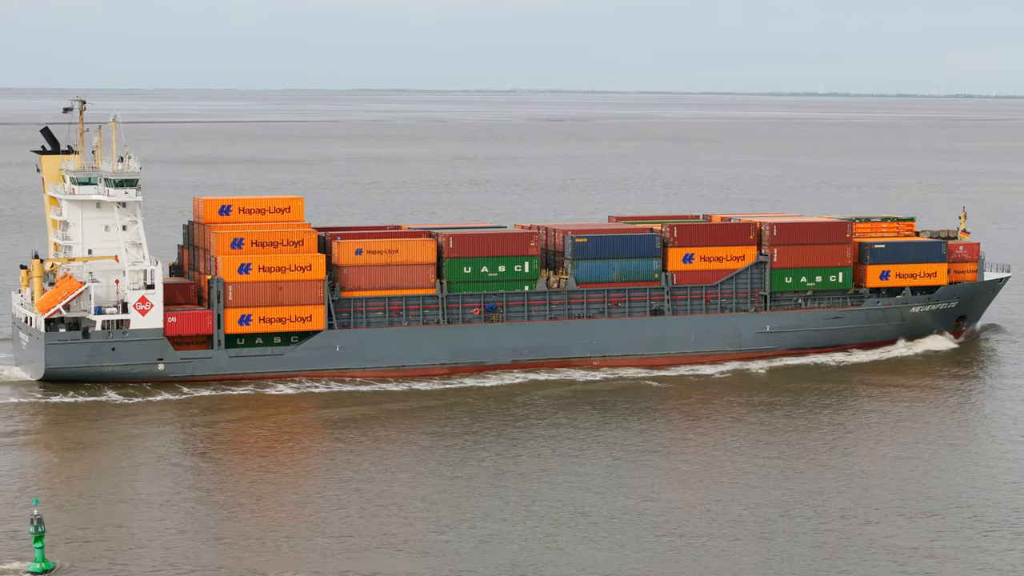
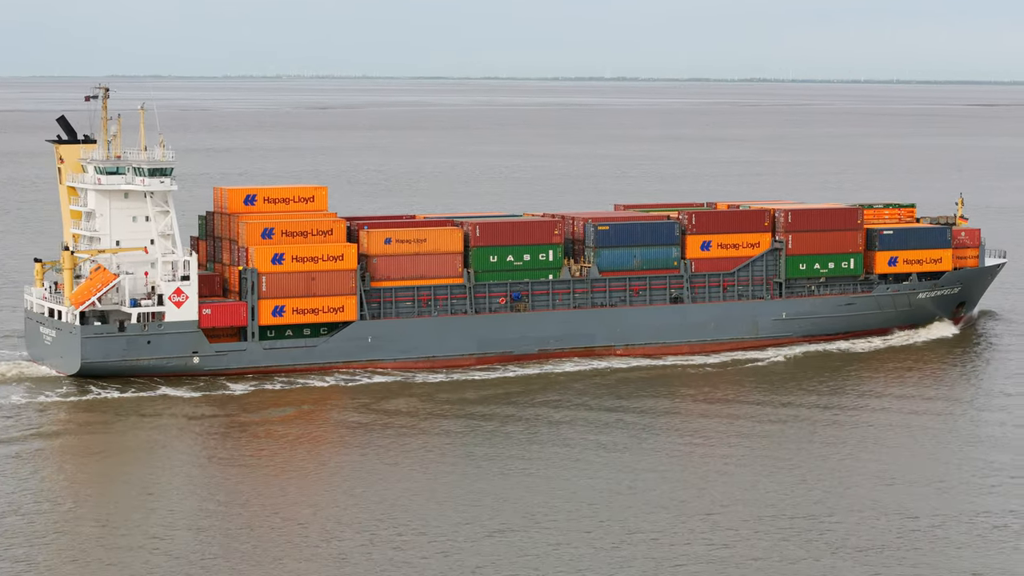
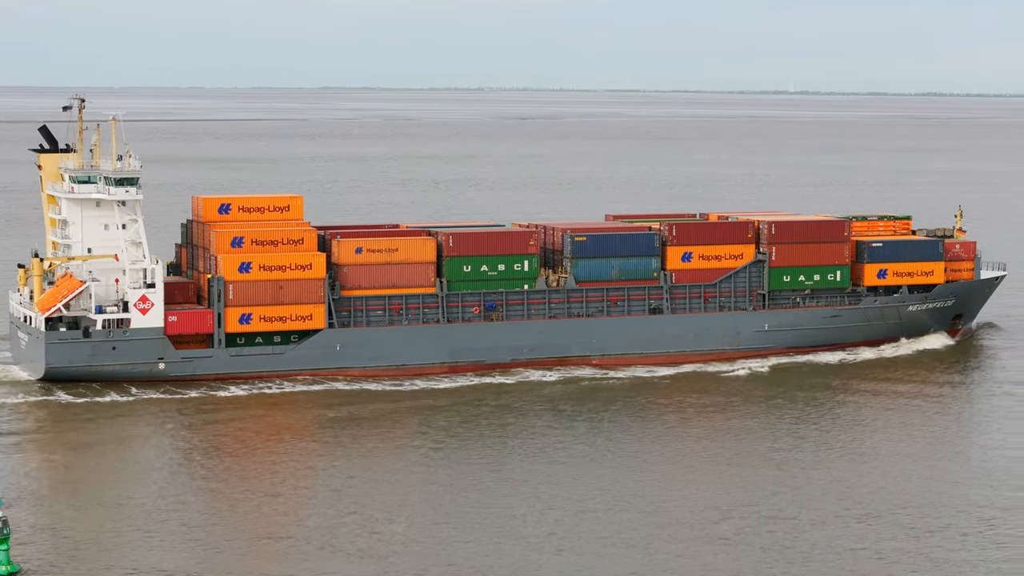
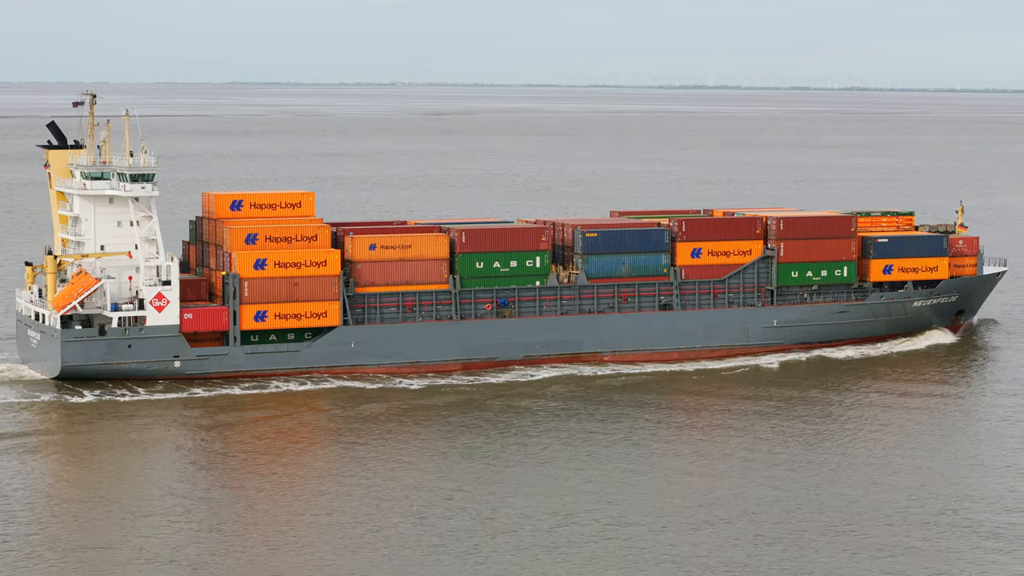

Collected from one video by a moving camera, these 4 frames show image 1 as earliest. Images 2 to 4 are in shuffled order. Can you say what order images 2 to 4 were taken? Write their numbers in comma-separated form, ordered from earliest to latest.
3, 4, 2
